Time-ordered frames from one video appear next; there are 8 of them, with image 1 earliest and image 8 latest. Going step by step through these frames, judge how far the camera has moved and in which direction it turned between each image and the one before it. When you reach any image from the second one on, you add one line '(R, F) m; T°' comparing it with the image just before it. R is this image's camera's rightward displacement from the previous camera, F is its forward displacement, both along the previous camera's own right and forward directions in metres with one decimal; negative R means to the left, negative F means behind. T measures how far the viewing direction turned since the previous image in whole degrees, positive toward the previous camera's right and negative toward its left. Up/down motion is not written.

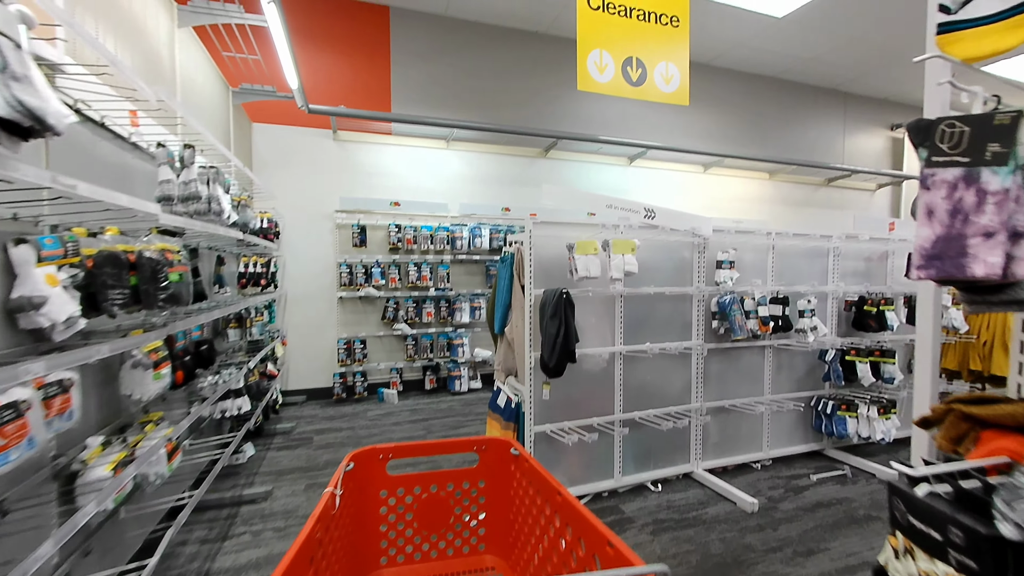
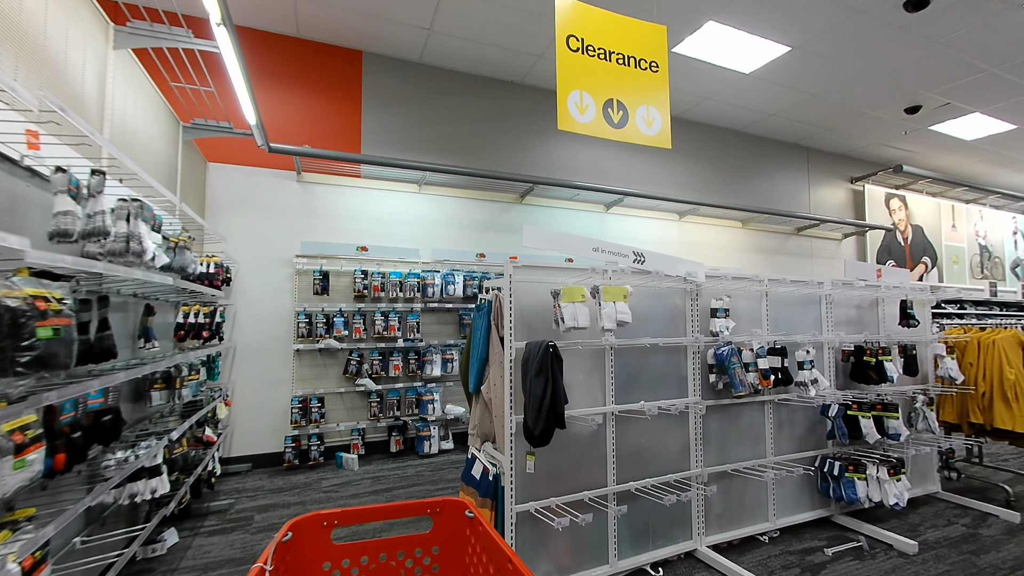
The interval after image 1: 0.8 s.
(0.0, +0.3) m; +3°
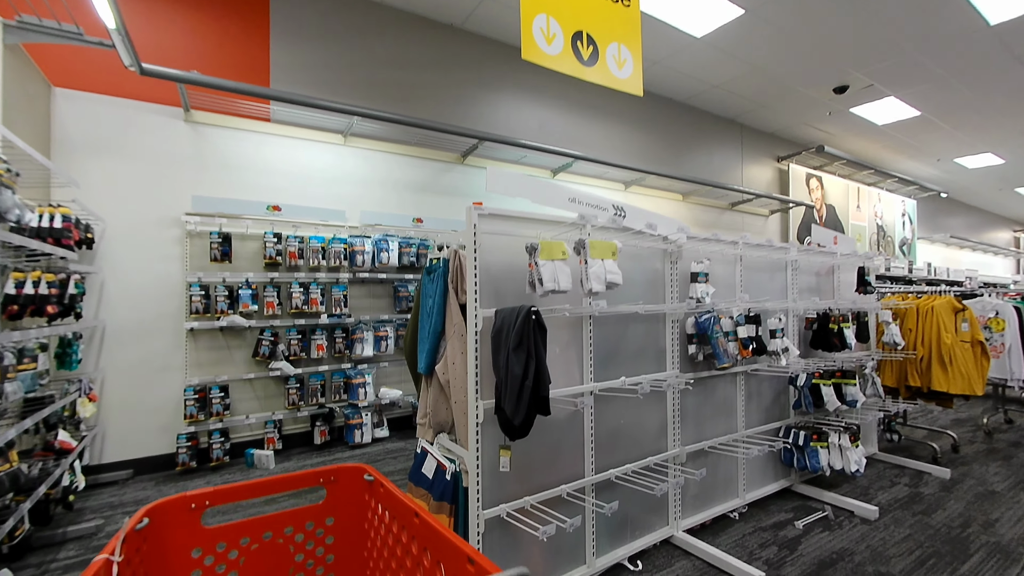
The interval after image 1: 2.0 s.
(-0.2, +0.5) m; +9°
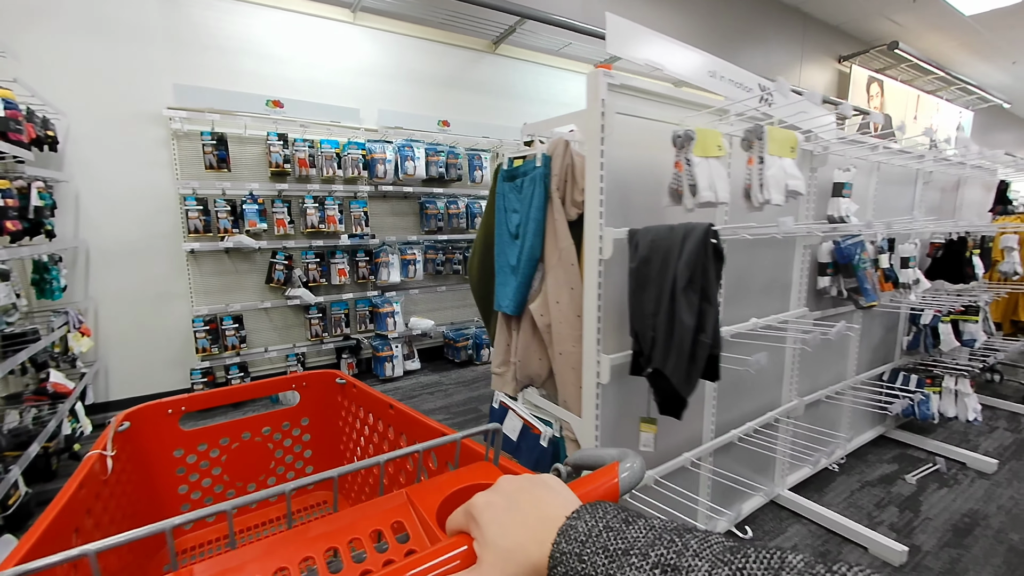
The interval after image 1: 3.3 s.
(-0.4, +0.5) m; 0°
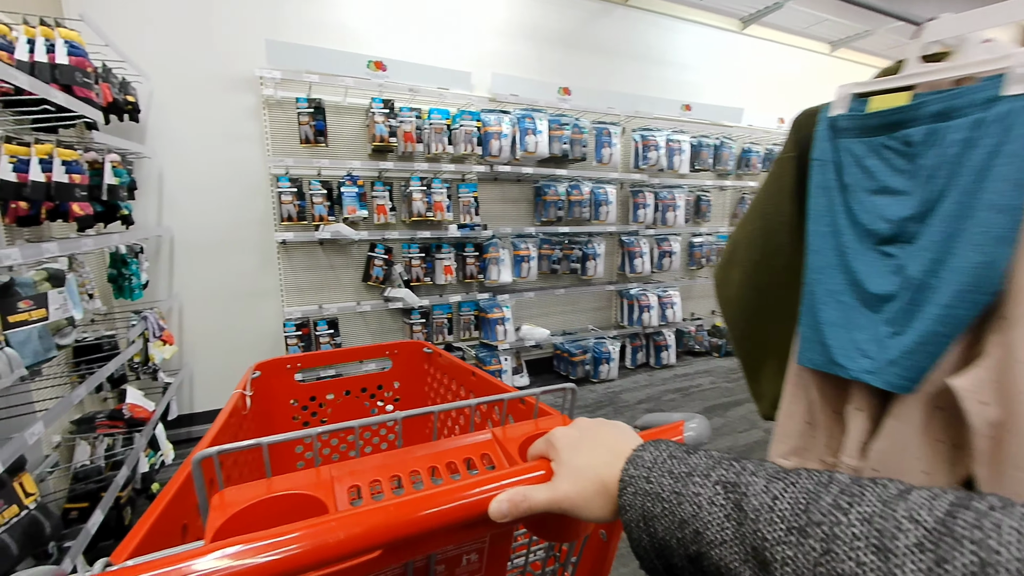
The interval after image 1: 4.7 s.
(-0.6, +0.6) m; -7°
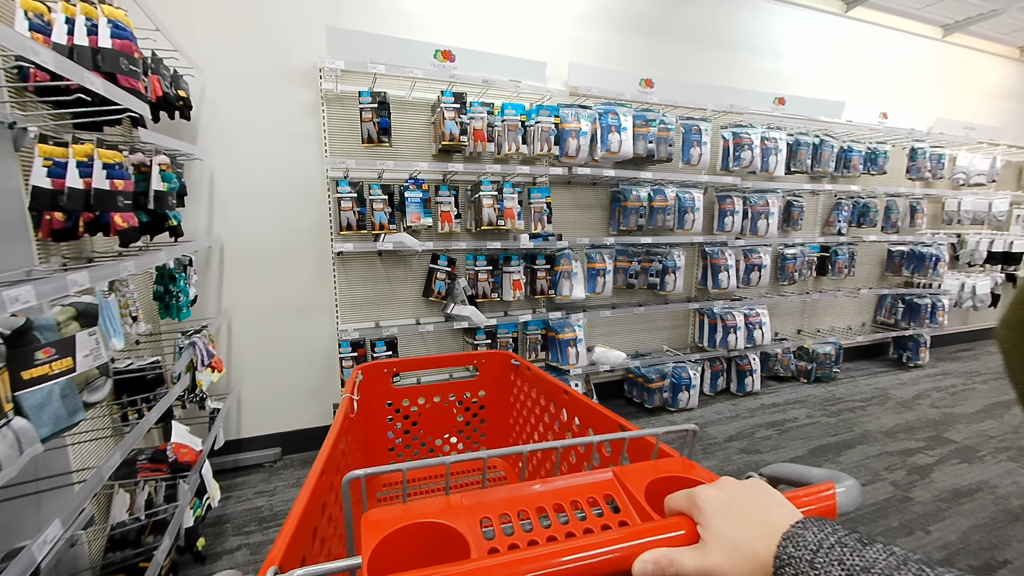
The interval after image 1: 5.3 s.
(-0.3, +0.3) m; -4°
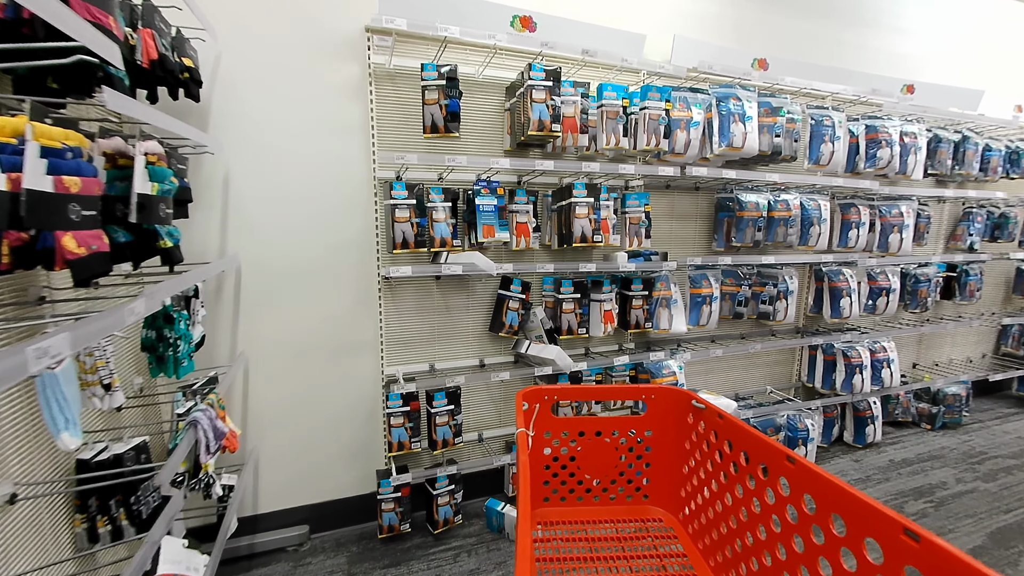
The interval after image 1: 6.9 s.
(-0.4, +0.6) m; -1°
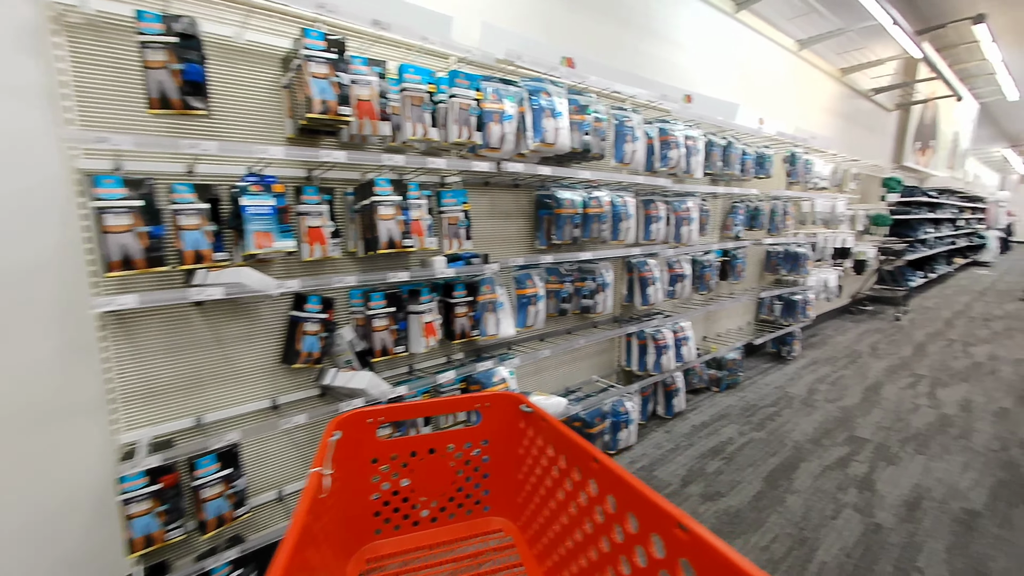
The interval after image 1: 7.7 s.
(+0.2, +0.2) m; +19°
